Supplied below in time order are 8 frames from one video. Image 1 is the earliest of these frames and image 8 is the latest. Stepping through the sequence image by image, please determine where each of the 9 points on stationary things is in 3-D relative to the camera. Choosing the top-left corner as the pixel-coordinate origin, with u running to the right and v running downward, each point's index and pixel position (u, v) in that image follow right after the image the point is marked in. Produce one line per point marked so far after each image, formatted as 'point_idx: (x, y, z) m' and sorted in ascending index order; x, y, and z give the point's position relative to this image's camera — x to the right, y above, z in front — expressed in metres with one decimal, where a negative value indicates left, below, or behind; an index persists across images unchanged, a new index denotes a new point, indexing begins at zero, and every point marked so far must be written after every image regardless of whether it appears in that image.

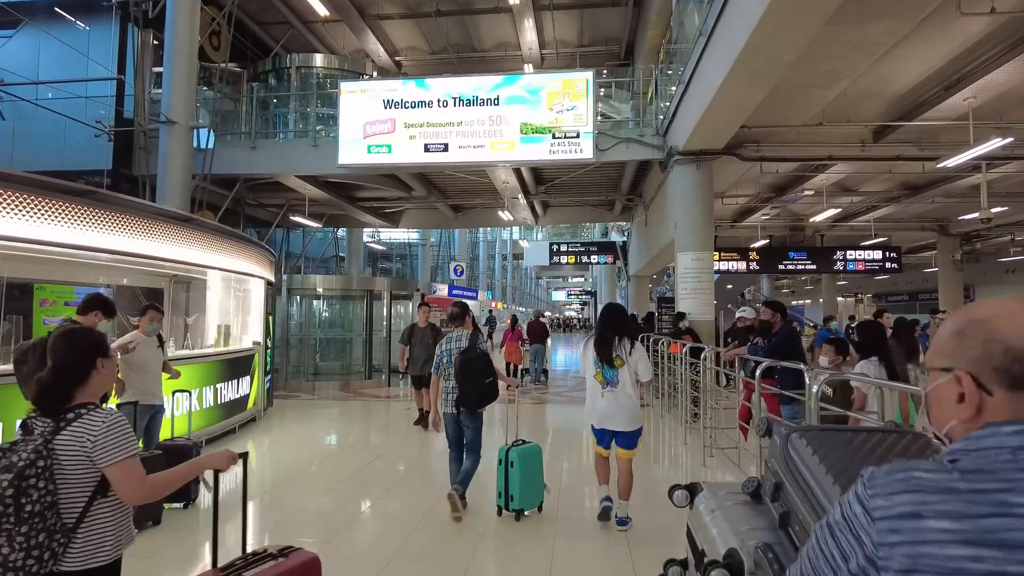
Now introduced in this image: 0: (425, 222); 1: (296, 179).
0: (-2.1, +1.6, +15.6) m
1: (-3.6, +1.8, +11.0) m
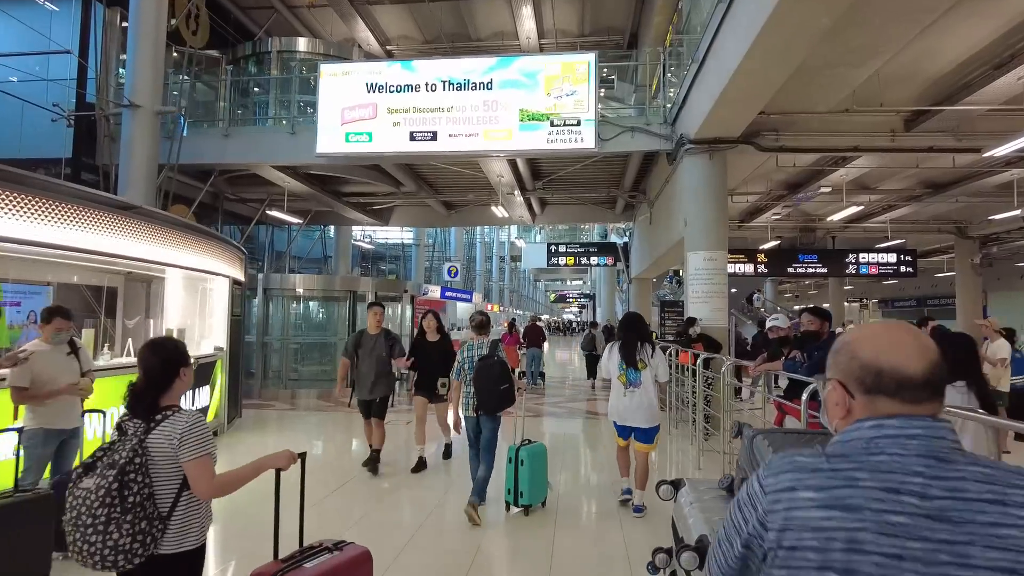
0: (-2.2, +1.6, +14.8) m
1: (-3.7, +1.8, +10.2) m
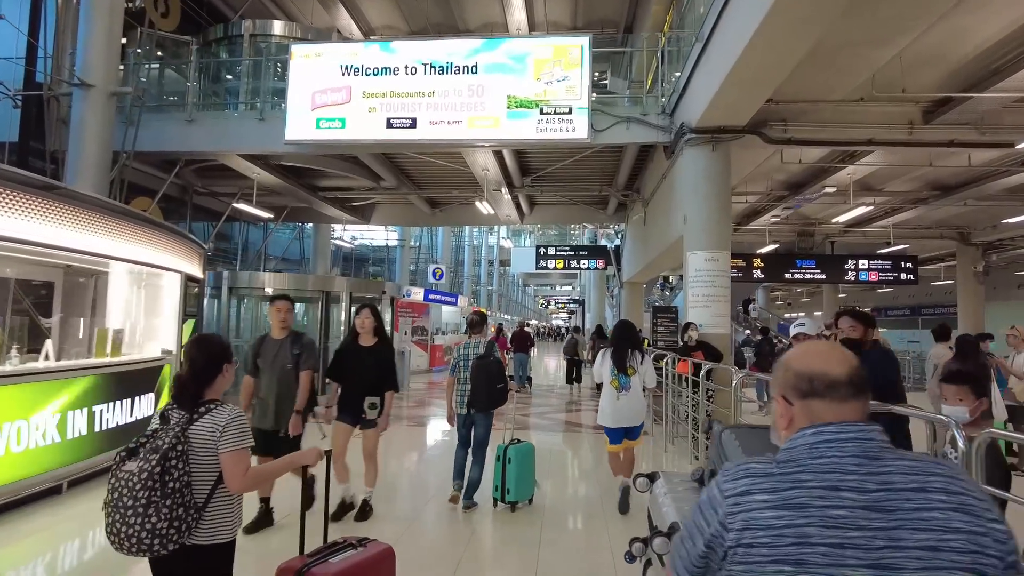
0: (-2.5, +1.5, +14.1) m
1: (-3.9, +1.8, +9.5) m
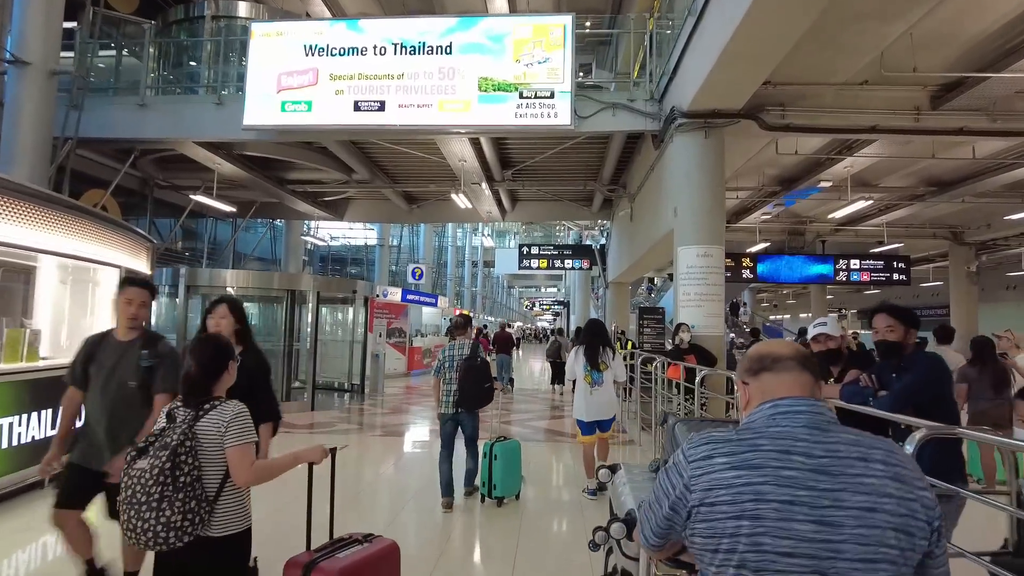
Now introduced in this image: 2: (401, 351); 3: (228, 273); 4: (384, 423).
0: (-2.8, +1.5, +13.5) m
1: (-4.2, +1.9, +8.8) m
2: (-2.6, -1.5, +15.3) m
3: (-4.1, +0.2, +9.5) m
4: (-1.9, -2.0, +9.8) m
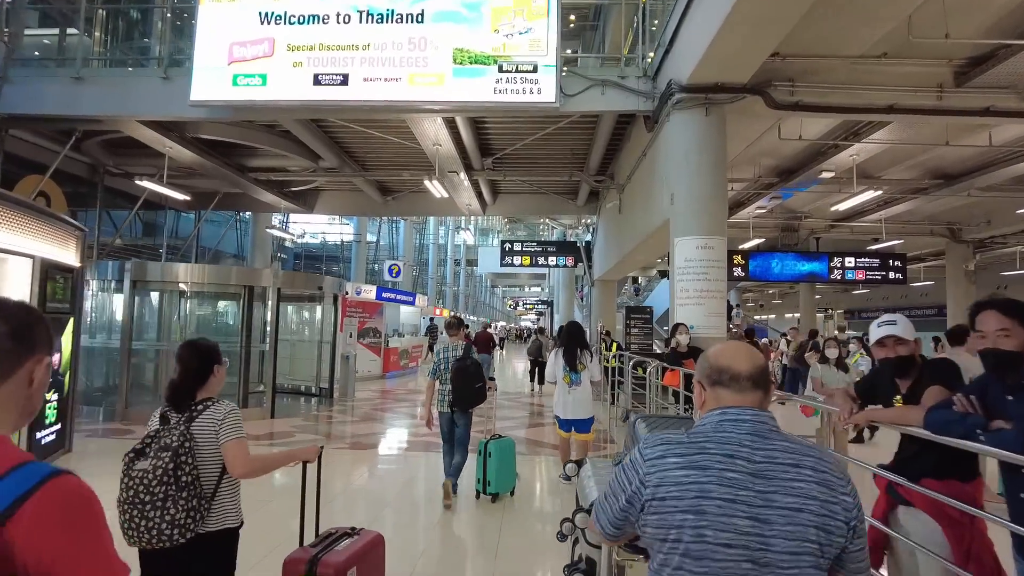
0: (-3.2, +1.6, +12.7) m
1: (-4.5, +1.9, +8.0) m
2: (-3.0, -1.4, +14.5) m
3: (-4.4, +0.3, +8.7) m
4: (-2.2, -2.0, +9.0) m
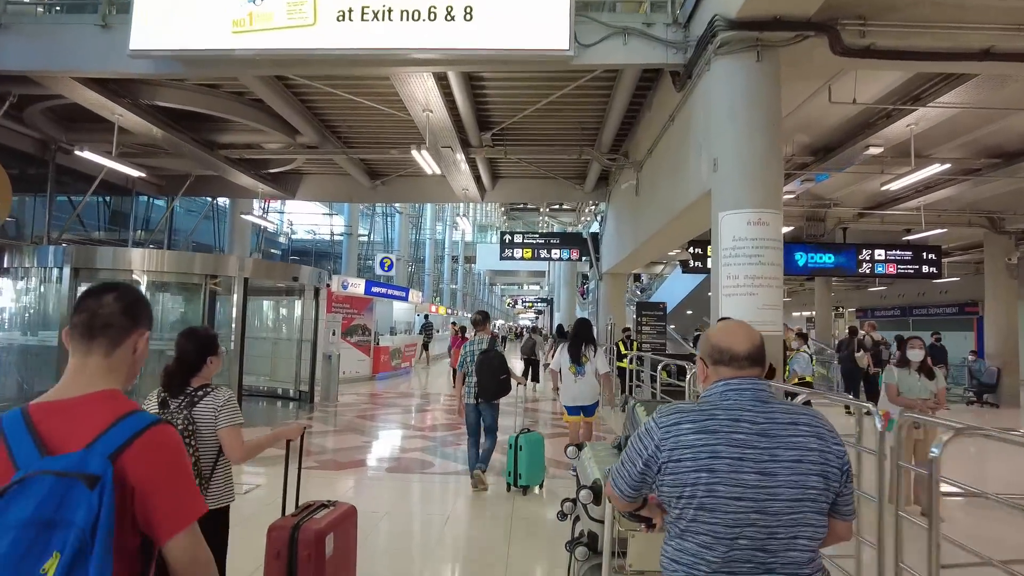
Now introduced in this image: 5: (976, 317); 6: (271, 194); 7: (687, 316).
0: (-3.2, +1.7, +11.6) m
1: (-4.4, +2.0, +6.8) m
2: (-3.0, -1.3, +13.4) m
3: (-4.4, +0.4, +7.6) m
4: (-2.2, -1.9, +7.9) m
5: (+13.5, -0.9, +19.2) m
6: (-4.2, +1.6, +11.4) m
7: (+4.8, -0.8, +18.0) m
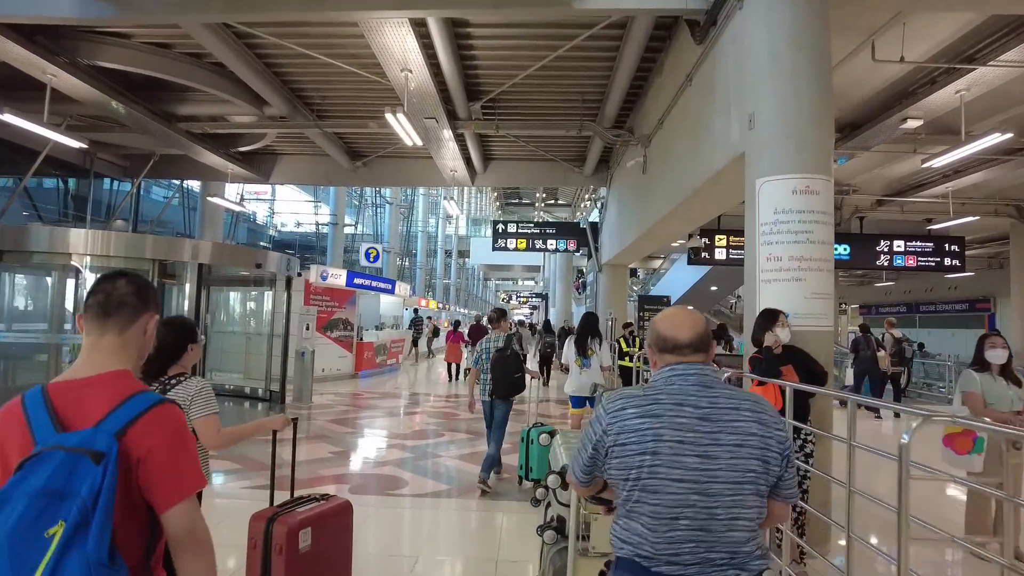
0: (-3.3, +1.9, +10.7) m
1: (-4.5, +2.2, +5.9) m
2: (-3.2, -1.1, +12.5) m
3: (-4.5, +0.5, +6.7) m
4: (-2.3, -1.7, +7.0) m
5: (+13.4, -0.7, +18.4) m
6: (-4.3, +1.8, +10.5) m
7: (+4.6, -0.6, +17.2) m
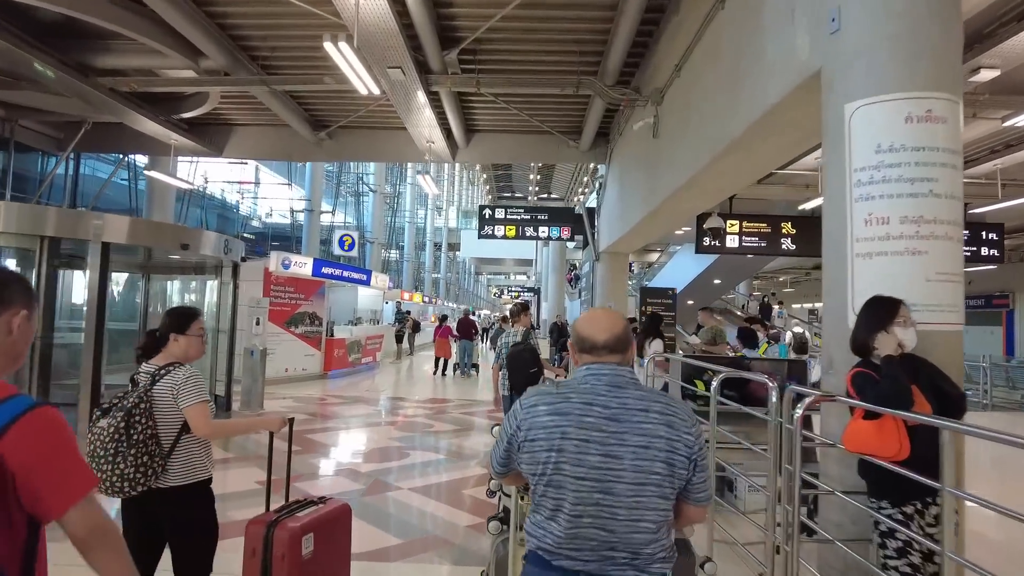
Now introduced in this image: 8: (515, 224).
0: (-3.5, +2.0, +9.4) m
1: (-4.6, +2.3, +4.6) m
2: (-3.4, -1.0, +11.2) m
3: (-4.6, +0.7, +5.4) m
4: (-2.5, -1.6, +5.8) m
5: (+13.1, -0.6, +17.3) m
6: (-4.5, +2.0, +9.1) m
7: (+4.4, -0.4, +16.0) m
8: (+0.1, +1.3, +13.0) m
